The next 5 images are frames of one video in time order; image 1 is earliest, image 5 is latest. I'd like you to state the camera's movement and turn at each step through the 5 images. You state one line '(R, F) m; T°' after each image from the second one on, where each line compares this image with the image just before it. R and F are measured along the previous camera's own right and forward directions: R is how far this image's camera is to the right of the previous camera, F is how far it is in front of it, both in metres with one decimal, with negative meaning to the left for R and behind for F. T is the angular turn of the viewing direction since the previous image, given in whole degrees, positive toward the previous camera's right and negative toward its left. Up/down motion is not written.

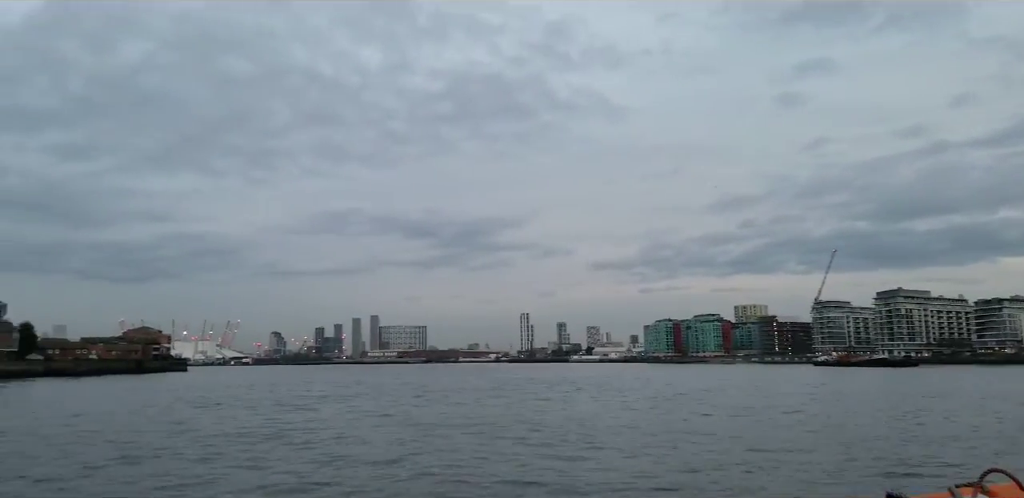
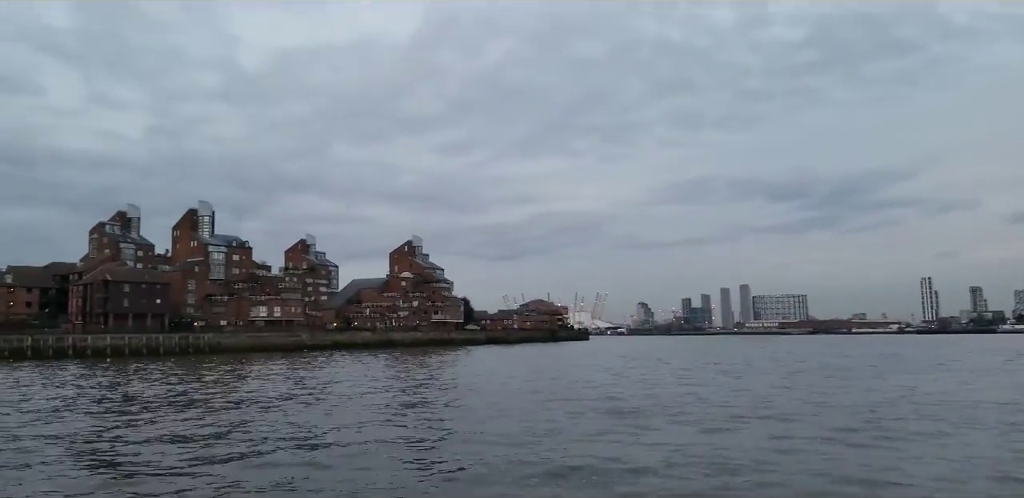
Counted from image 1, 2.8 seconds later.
(-7.5, -0.4) m; -24°
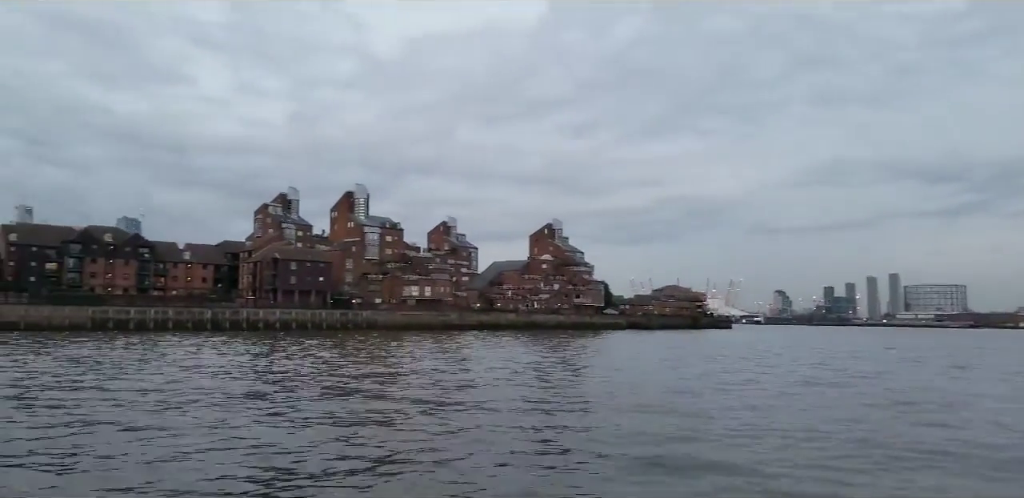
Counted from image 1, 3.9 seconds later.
(-2.4, +0.2) m; -9°
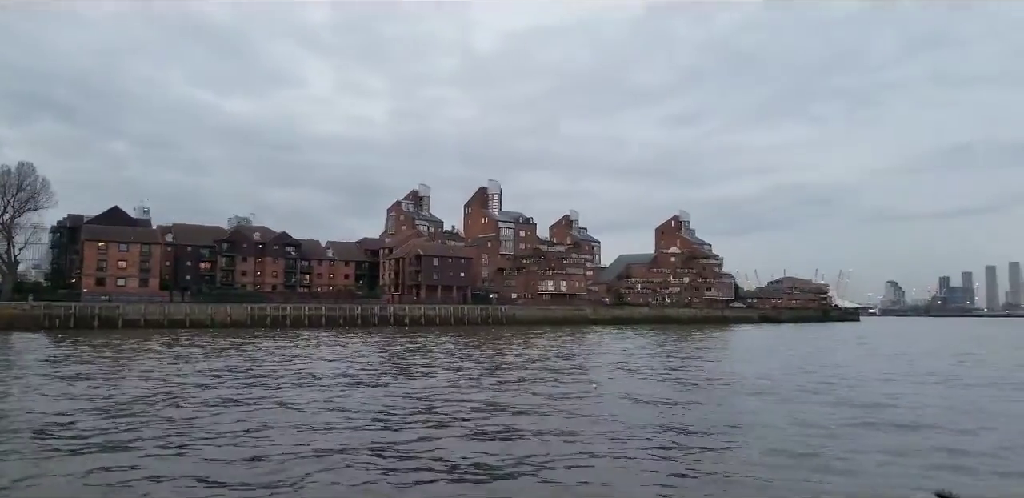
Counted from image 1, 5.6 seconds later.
(-5.8, +0.4) m; -5°
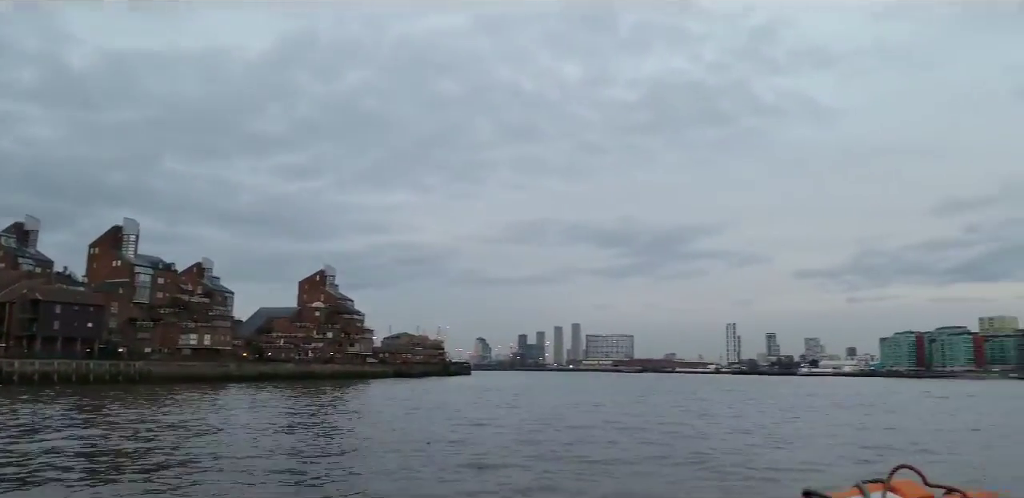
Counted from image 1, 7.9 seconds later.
(-5.6, 0.0) m; +30°
